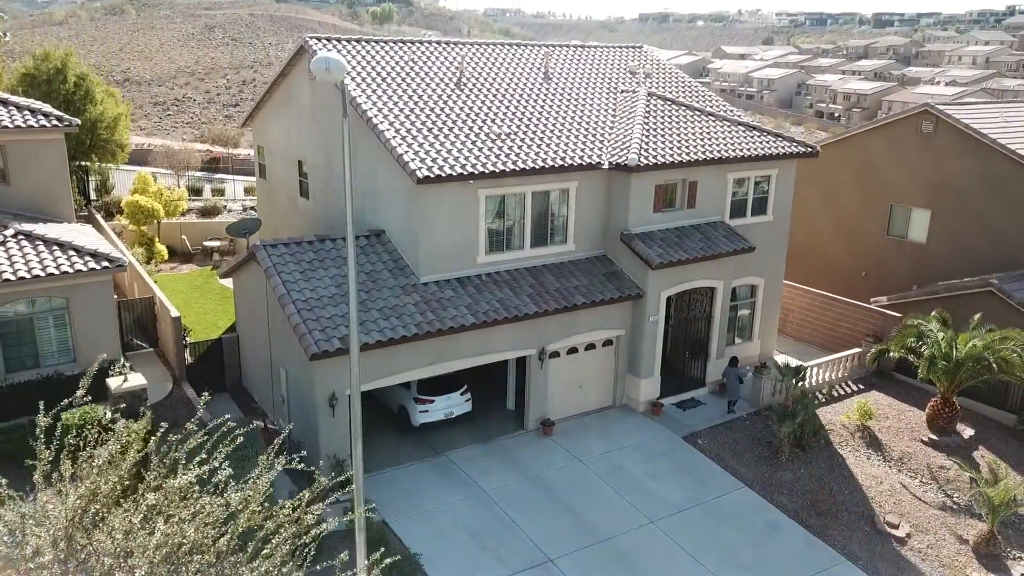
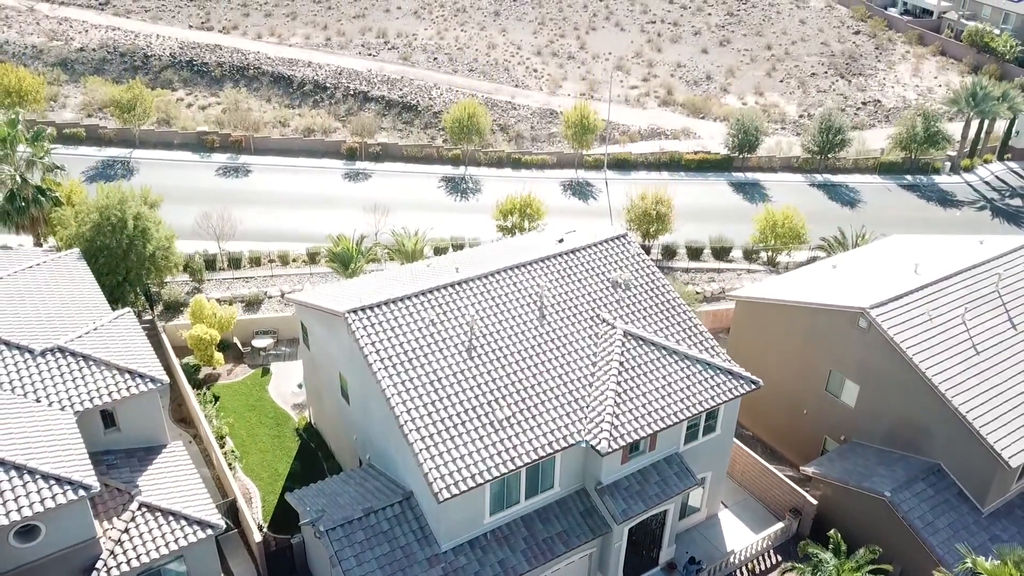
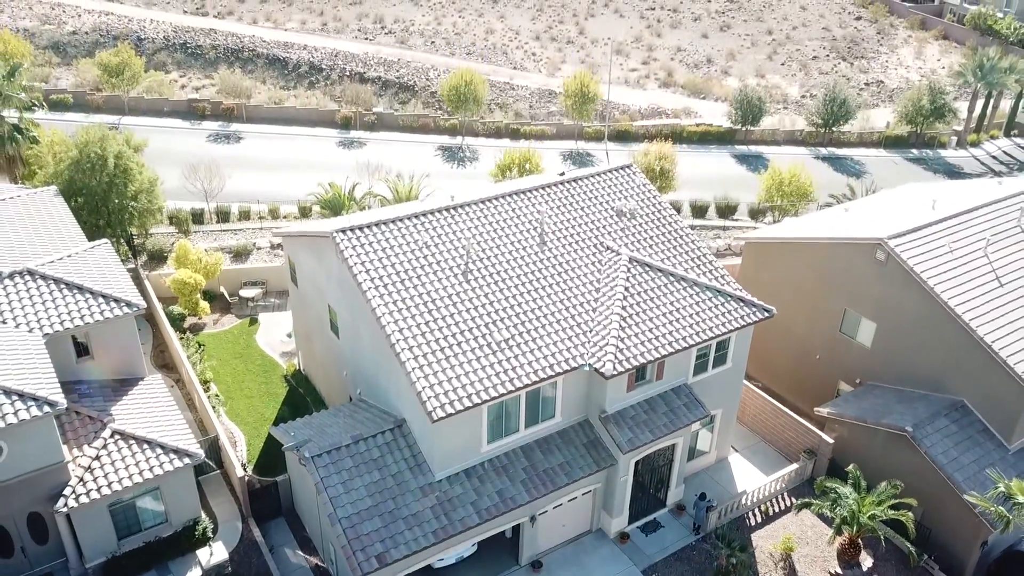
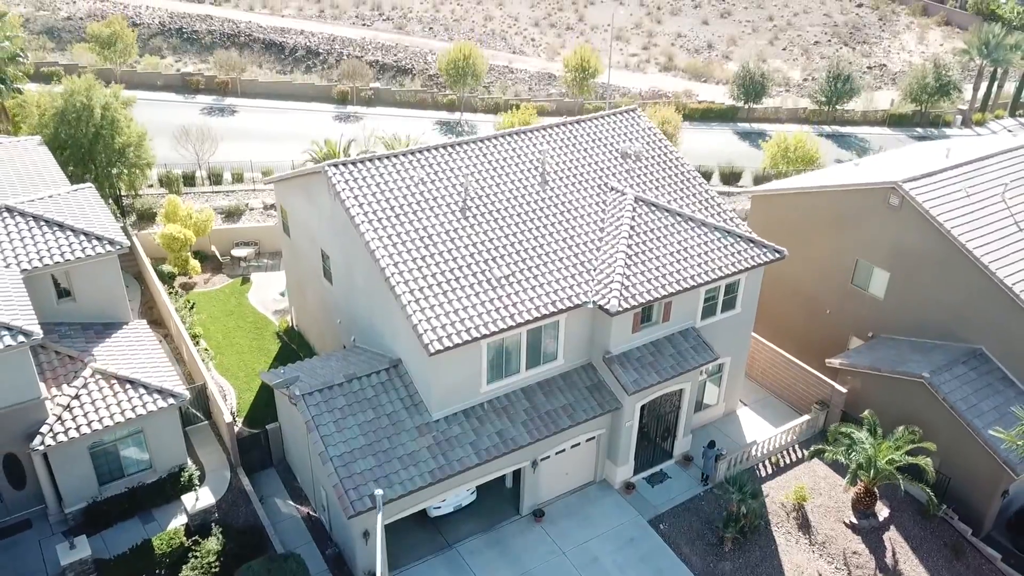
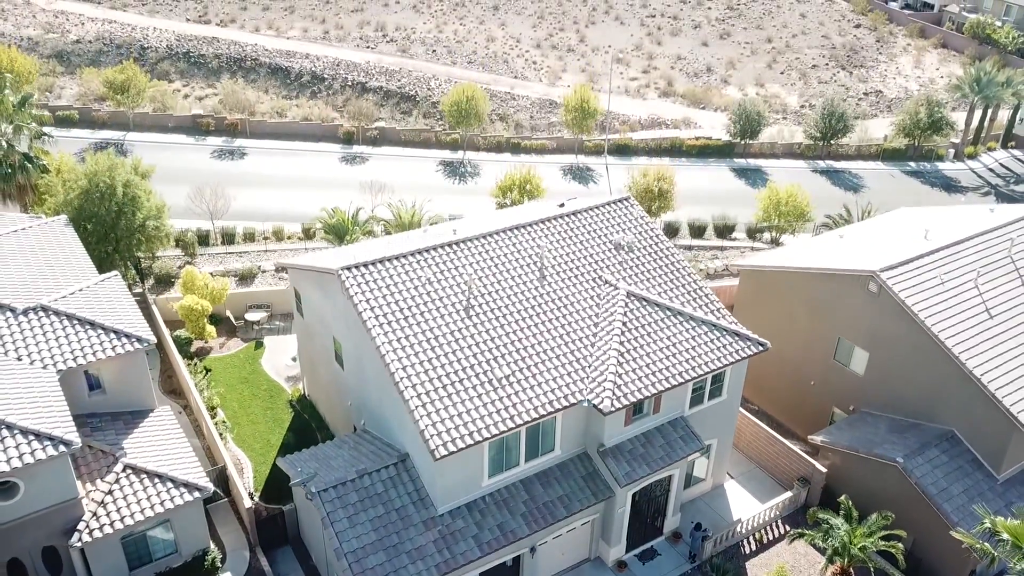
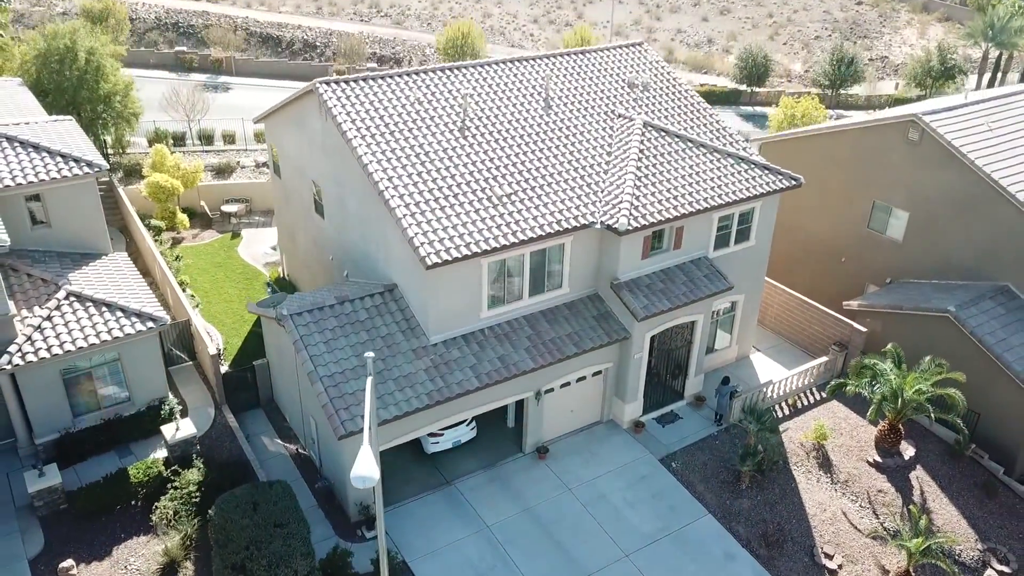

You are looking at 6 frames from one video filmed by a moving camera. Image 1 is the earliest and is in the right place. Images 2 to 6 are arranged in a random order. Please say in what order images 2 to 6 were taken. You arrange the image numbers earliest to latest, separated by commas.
6, 4, 3, 5, 2
